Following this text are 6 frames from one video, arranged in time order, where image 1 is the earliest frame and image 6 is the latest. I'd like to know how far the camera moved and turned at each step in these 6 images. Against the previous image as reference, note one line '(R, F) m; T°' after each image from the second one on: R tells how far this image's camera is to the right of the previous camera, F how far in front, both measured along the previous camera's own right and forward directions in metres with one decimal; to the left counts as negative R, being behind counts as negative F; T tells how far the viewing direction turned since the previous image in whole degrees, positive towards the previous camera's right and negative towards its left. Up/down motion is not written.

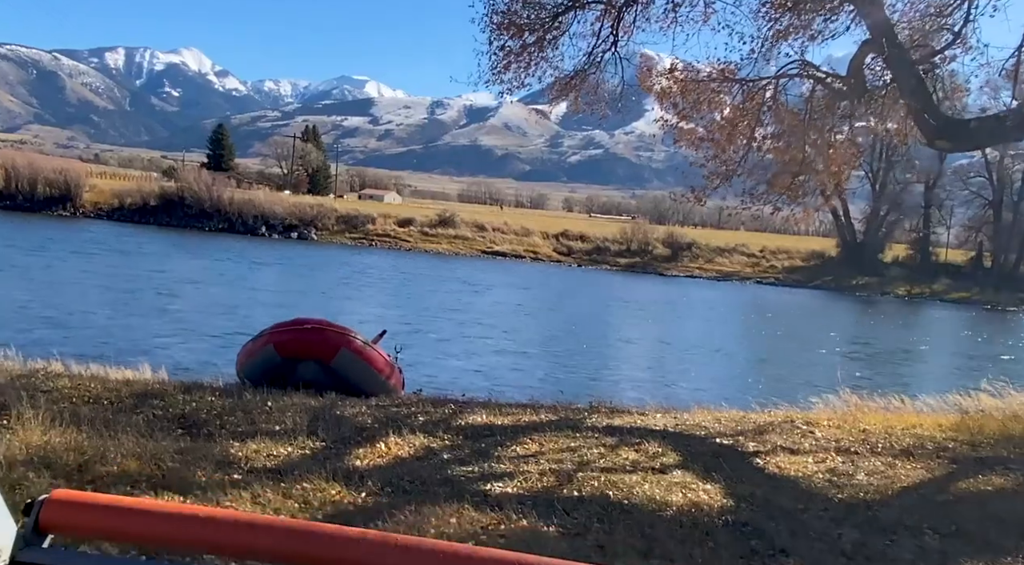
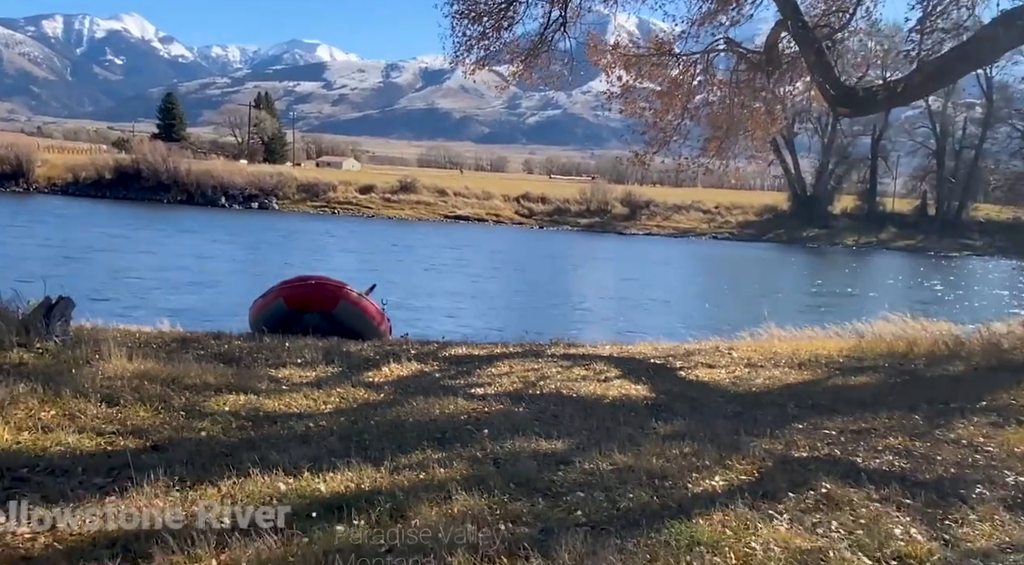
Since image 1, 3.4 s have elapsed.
(-0.1, -2.7) m; +2°
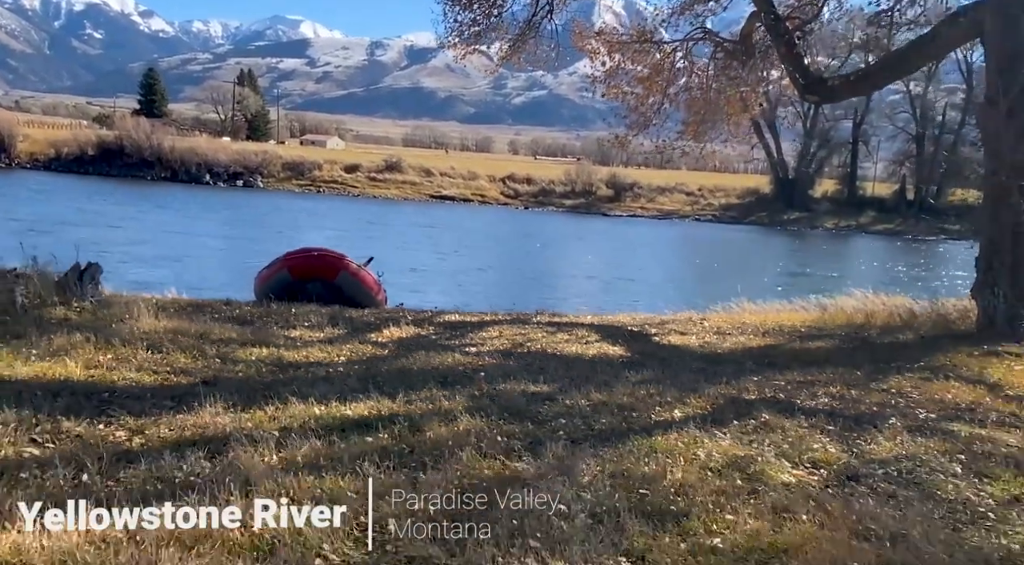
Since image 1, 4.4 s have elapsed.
(-0.1, -1.2) m; +1°
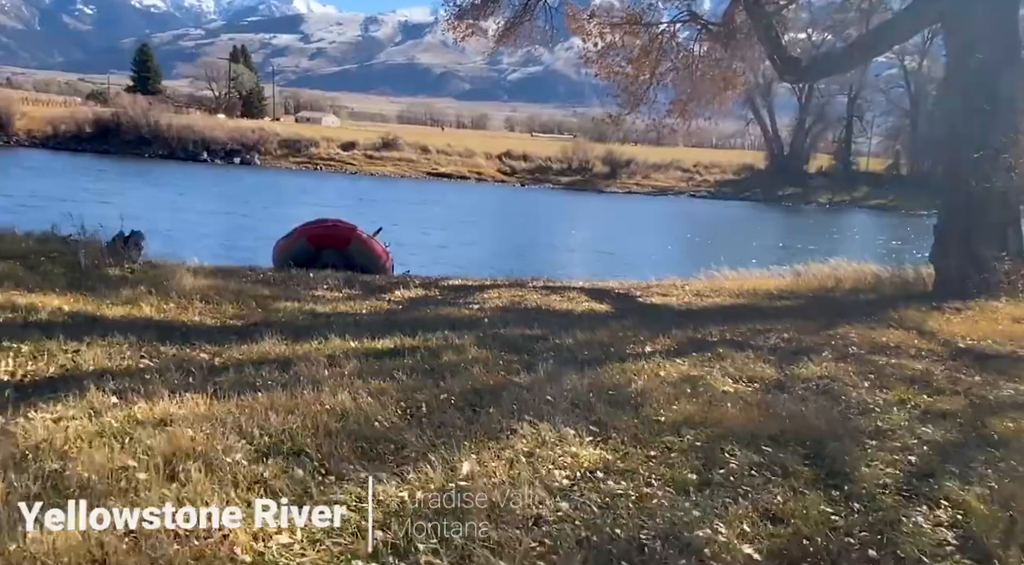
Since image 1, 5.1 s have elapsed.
(0.0, -1.6) m; 0°
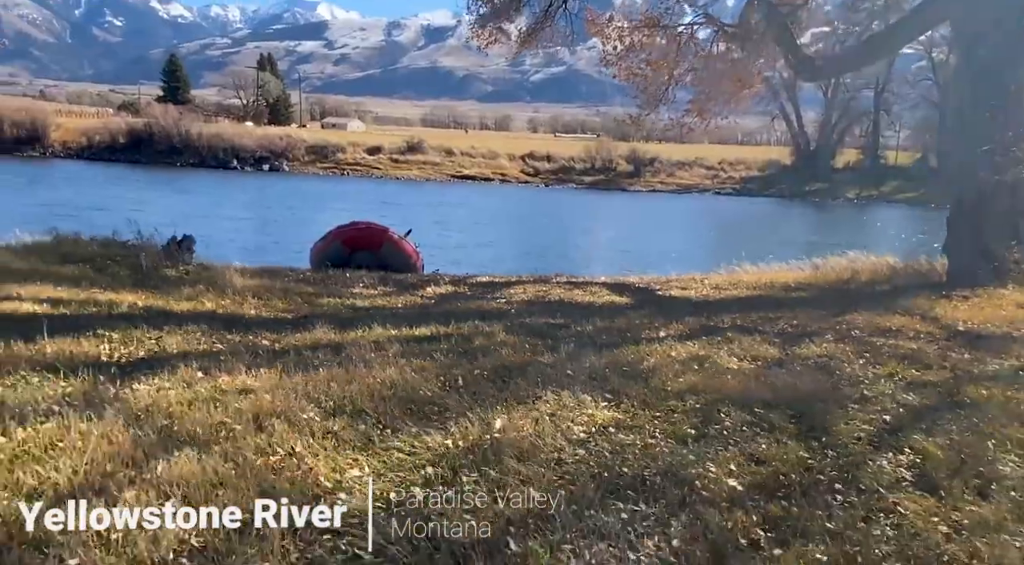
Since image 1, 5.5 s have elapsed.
(0.0, -0.8) m; -1°
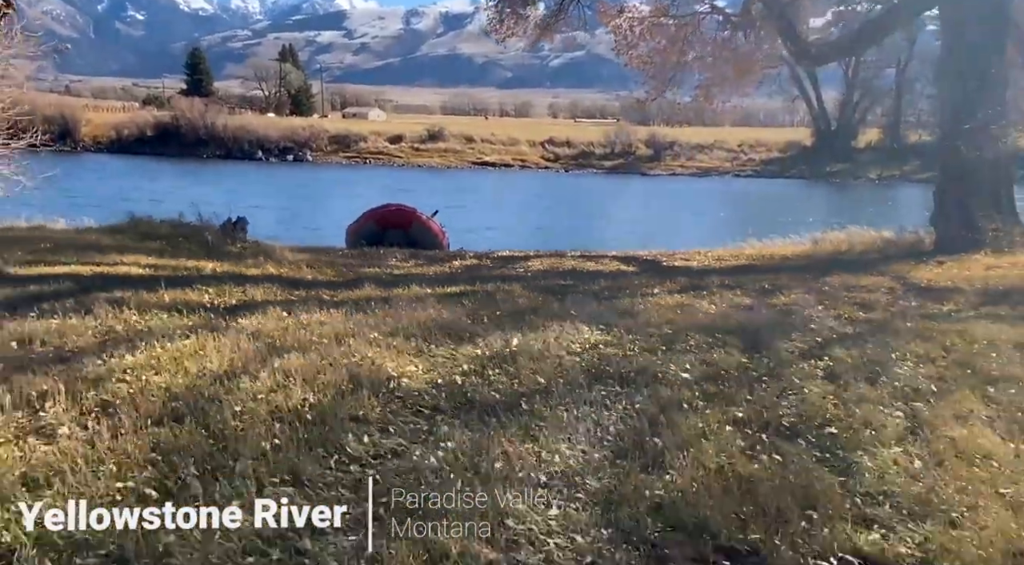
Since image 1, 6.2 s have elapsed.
(+0.1, -1.7) m; -1°
